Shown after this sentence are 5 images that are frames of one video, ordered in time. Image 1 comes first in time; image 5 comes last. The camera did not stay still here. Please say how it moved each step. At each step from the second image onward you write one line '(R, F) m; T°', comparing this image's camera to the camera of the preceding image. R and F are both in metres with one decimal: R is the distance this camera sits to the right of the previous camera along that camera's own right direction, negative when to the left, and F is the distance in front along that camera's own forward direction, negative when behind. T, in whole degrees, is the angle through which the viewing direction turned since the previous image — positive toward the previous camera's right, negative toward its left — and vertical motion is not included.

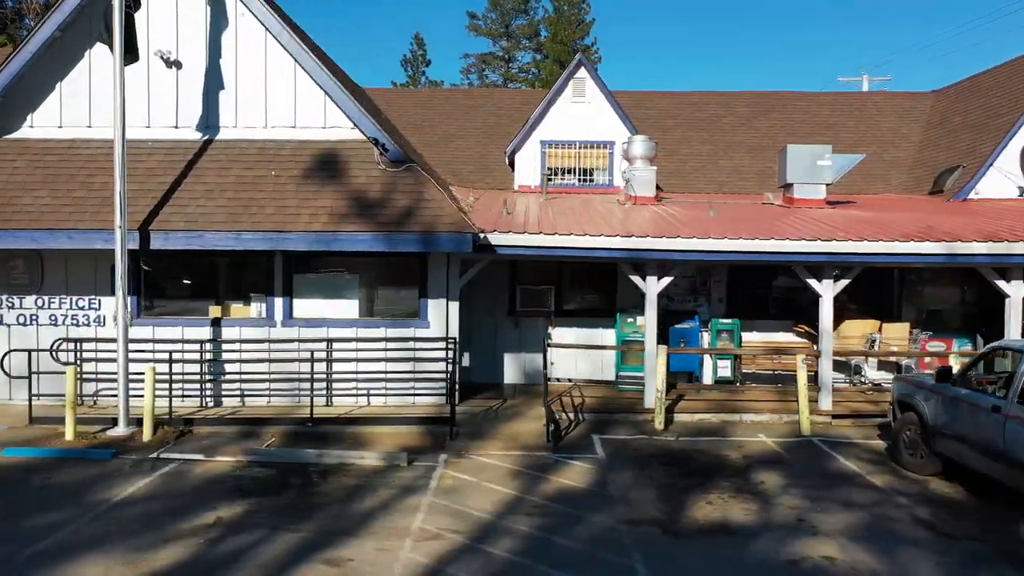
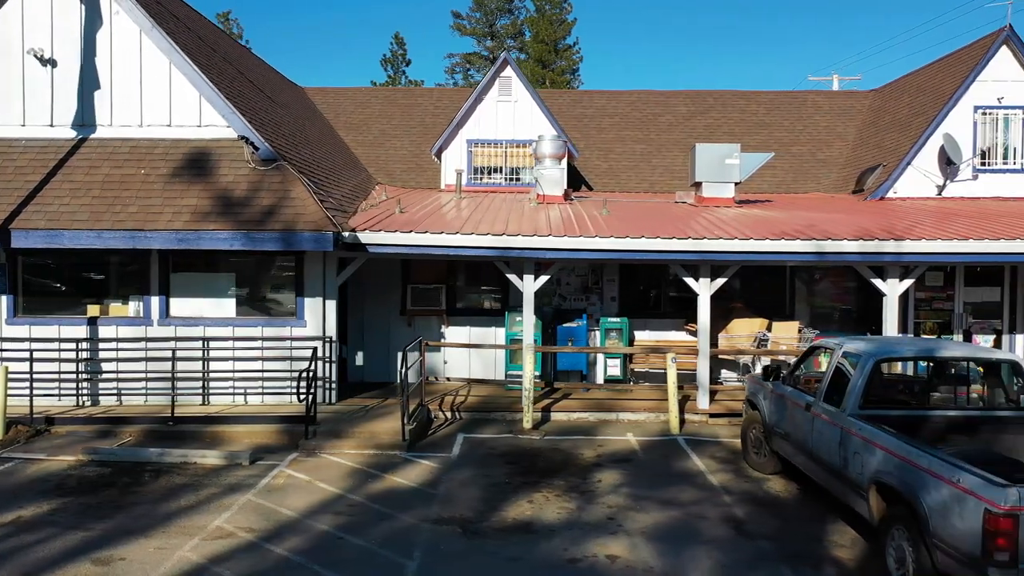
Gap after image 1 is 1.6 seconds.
(+1.7, 0.0) m; 0°
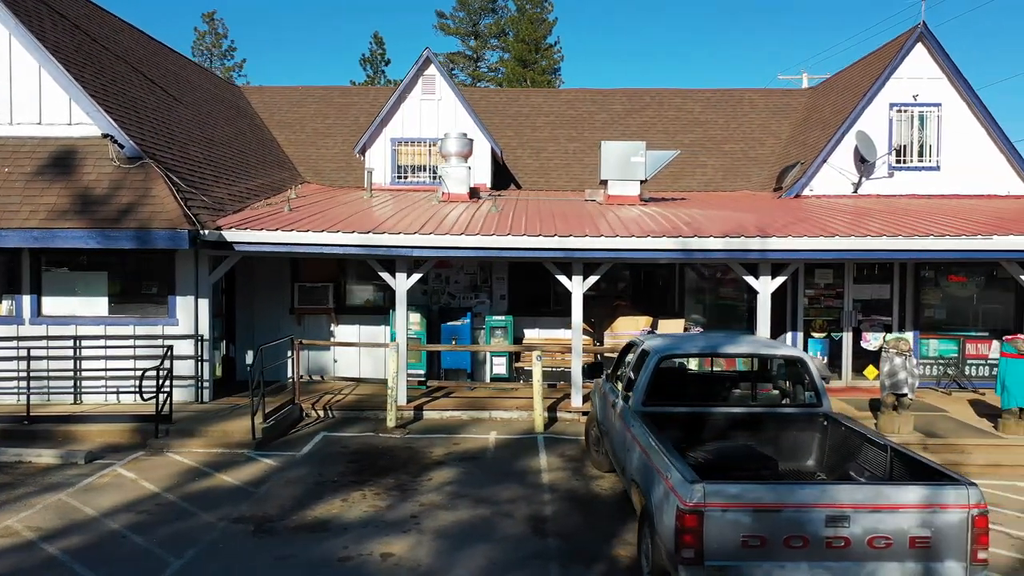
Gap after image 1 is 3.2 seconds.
(+1.7, 0.0) m; 0°
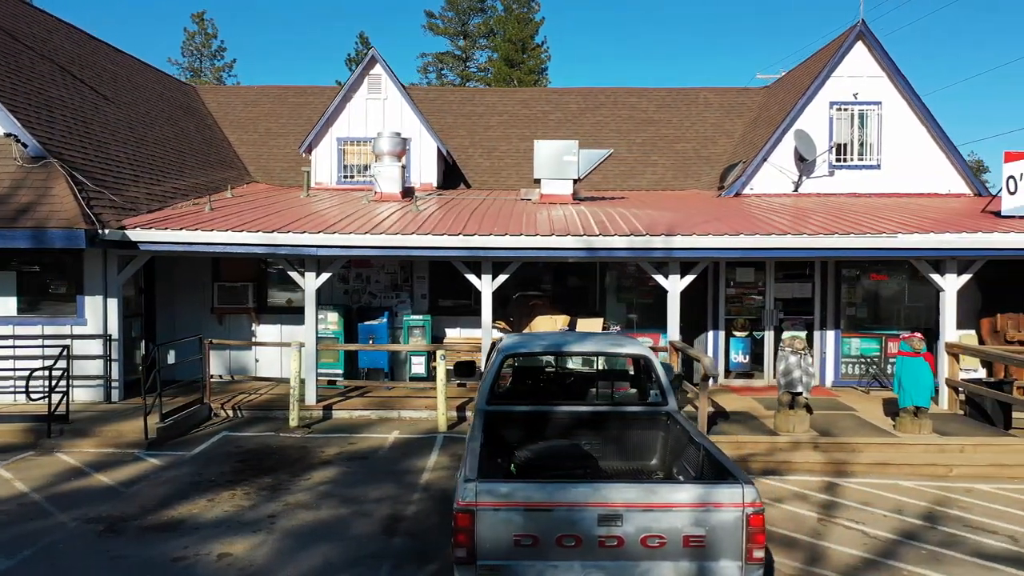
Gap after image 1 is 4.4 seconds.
(+1.2, 0.0) m; 0°
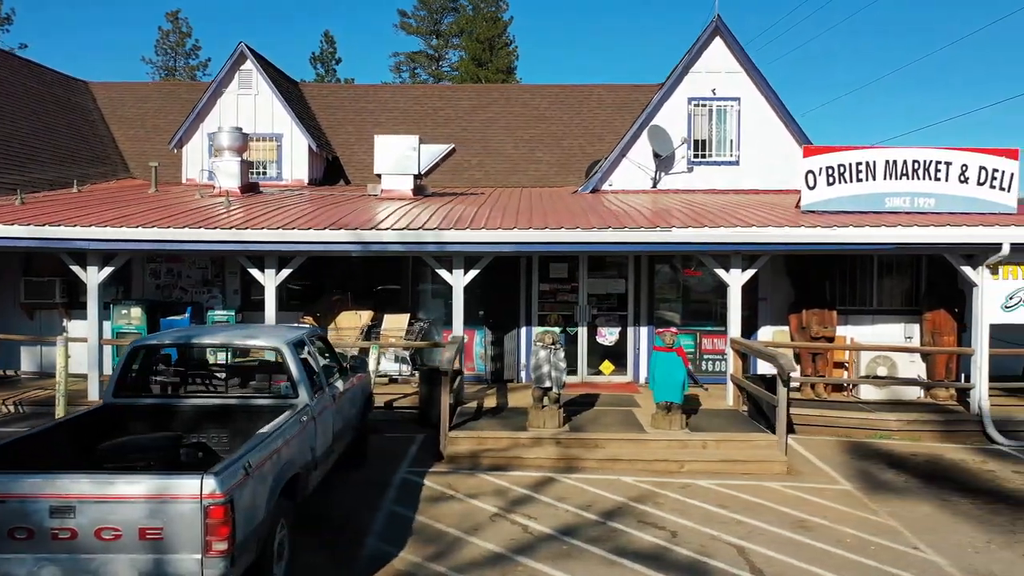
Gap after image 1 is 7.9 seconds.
(+2.8, +0.1) m; 0°
